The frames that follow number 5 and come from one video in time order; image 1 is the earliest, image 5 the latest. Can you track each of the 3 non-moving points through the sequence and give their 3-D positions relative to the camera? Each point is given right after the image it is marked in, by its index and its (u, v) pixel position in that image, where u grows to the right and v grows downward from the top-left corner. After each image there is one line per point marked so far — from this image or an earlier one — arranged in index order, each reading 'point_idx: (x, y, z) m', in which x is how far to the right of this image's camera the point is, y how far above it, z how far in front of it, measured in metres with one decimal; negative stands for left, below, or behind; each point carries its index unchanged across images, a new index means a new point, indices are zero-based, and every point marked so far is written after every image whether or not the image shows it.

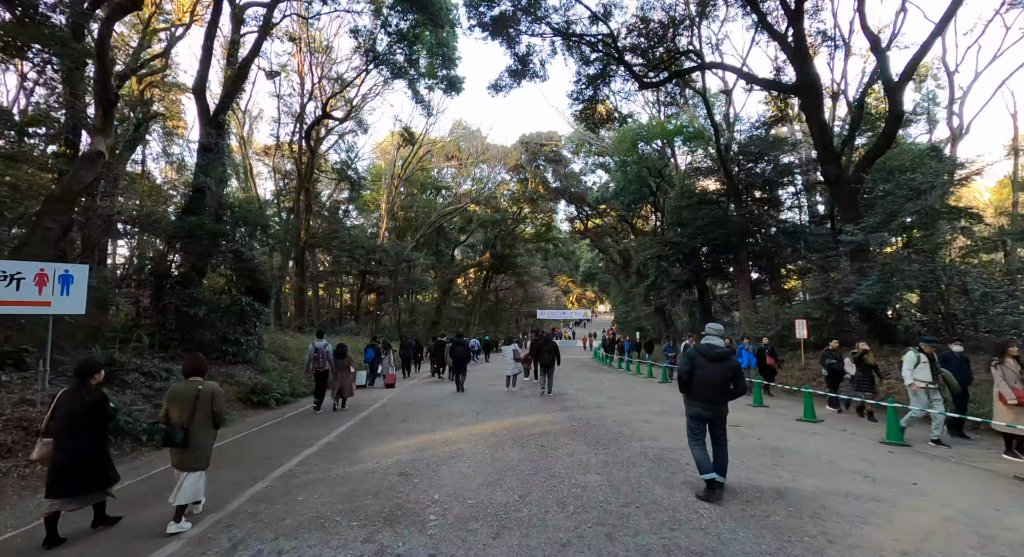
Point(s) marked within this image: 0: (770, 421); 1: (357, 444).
0: (+4.2, -2.3, +9.2) m
1: (-2.2, -2.4, +8.0) m
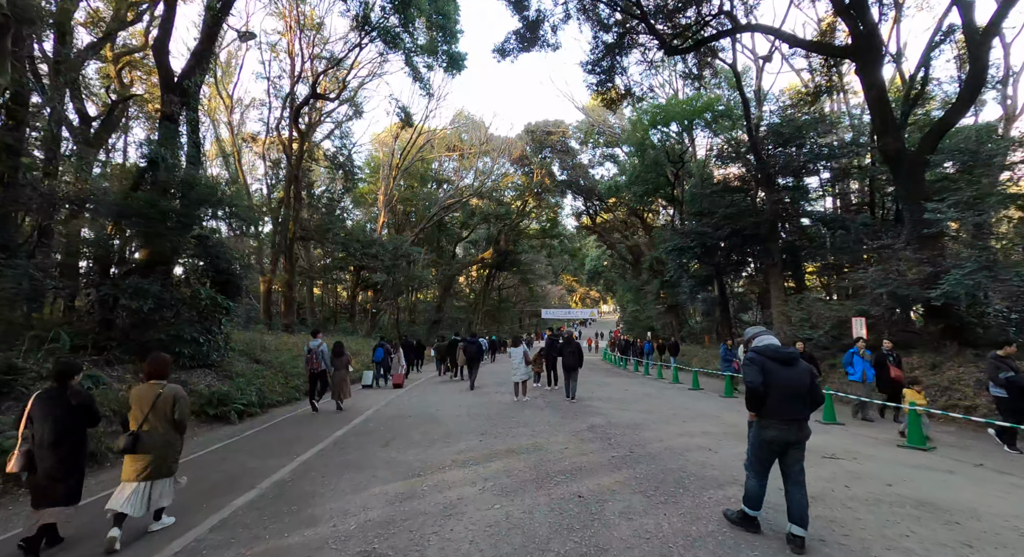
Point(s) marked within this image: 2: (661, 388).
0: (+4.4, -2.1, +7.0) m
1: (-2.0, -2.1, +5.8) m
2: (+4.0, -3.0, +15.3) m
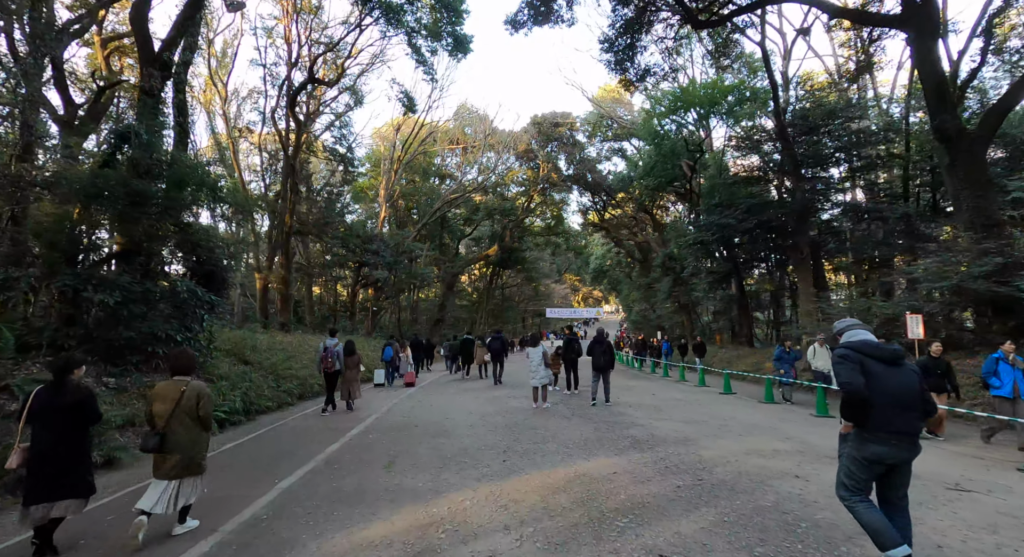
0: (+4.7, -1.9, +5.7) m
1: (-1.7, -2.0, +4.5) m
2: (+4.3, -2.8, +13.9) m
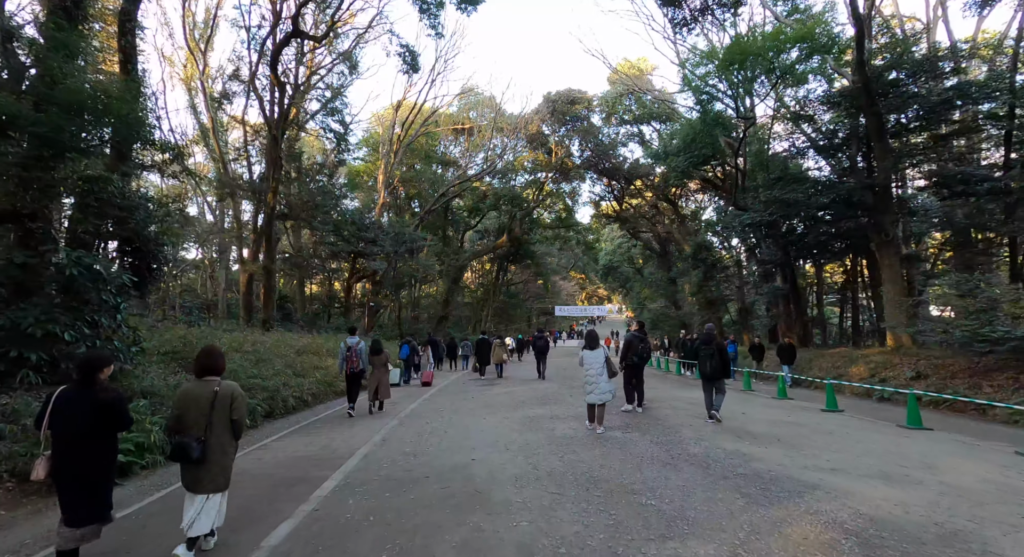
0: (+5.4, -1.6, +2.3) m
1: (-1.0, -1.6, +1.1) m
2: (+5.0, -2.4, +10.5) m
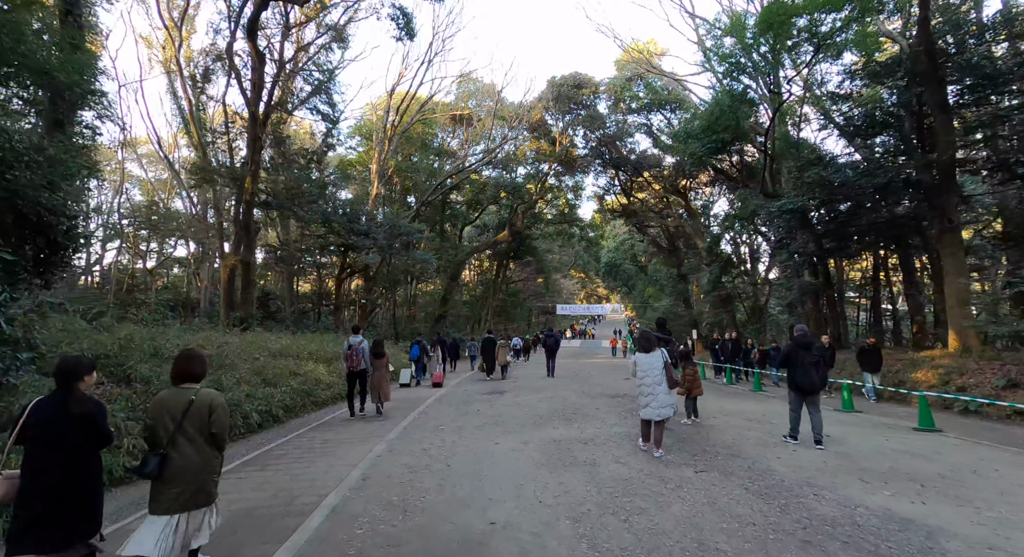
0: (+5.7, -1.4, +0.2) m
1: (-0.7, -1.4, -1.0) m
2: (+5.3, -2.2, +8.5) m
